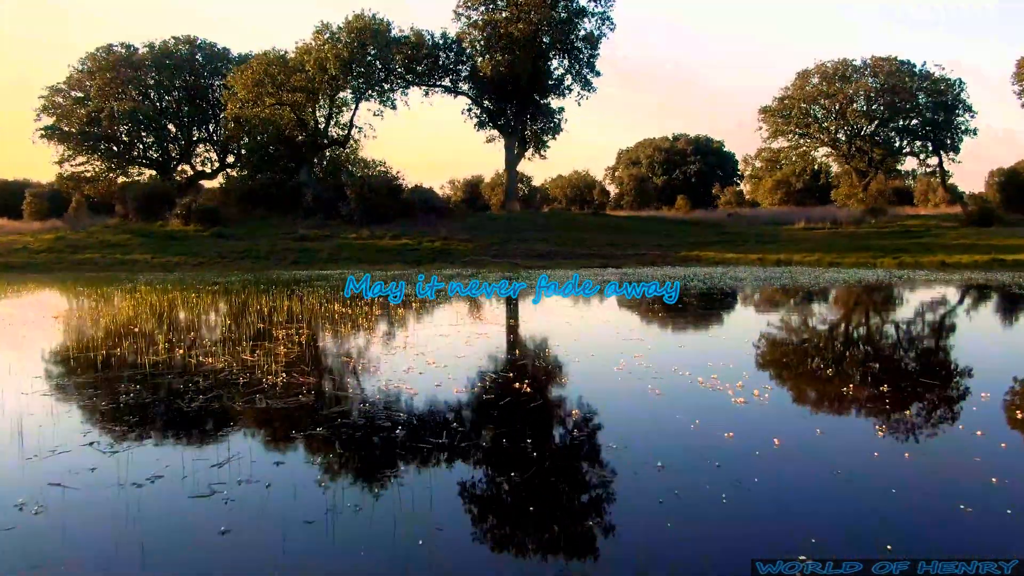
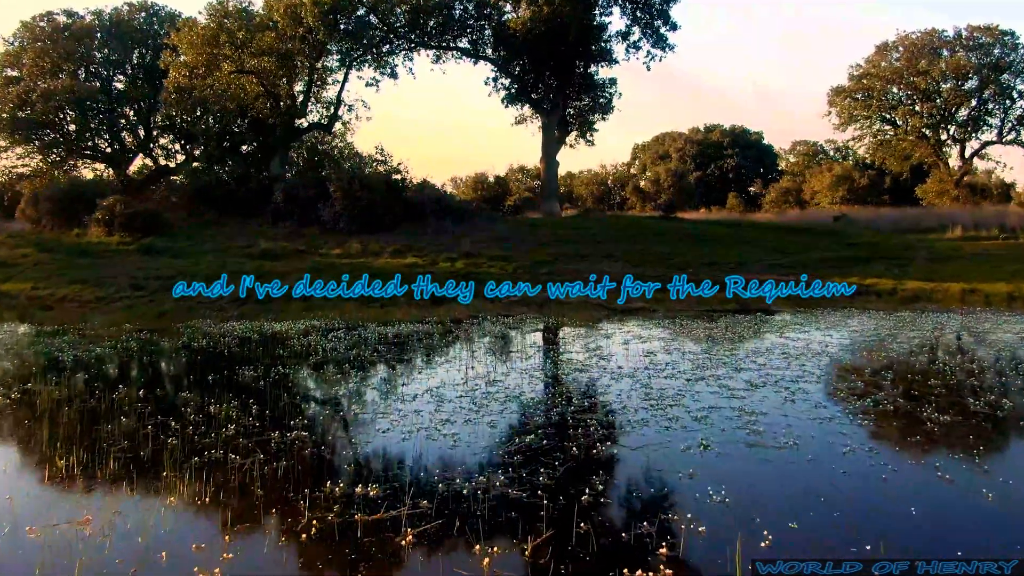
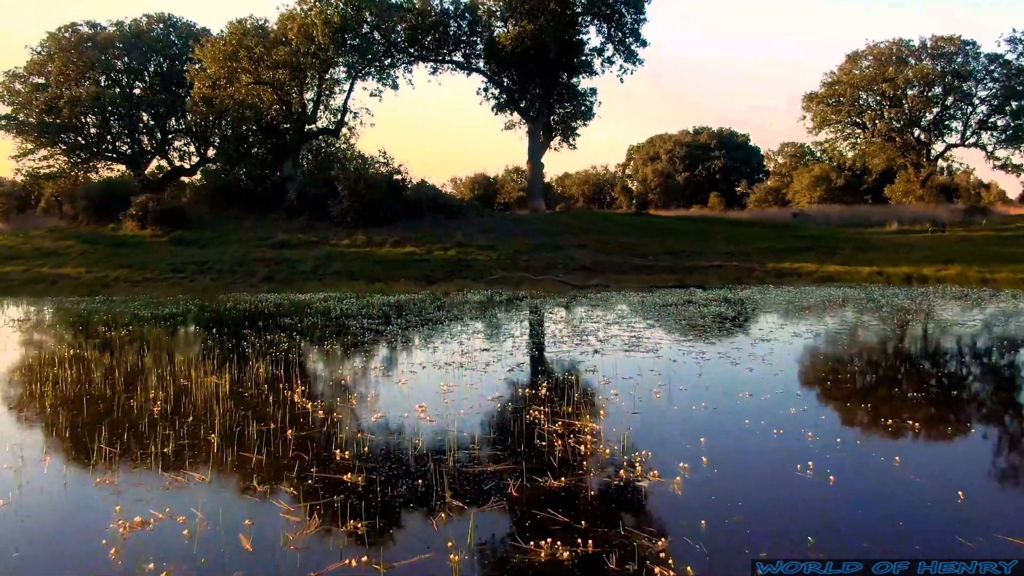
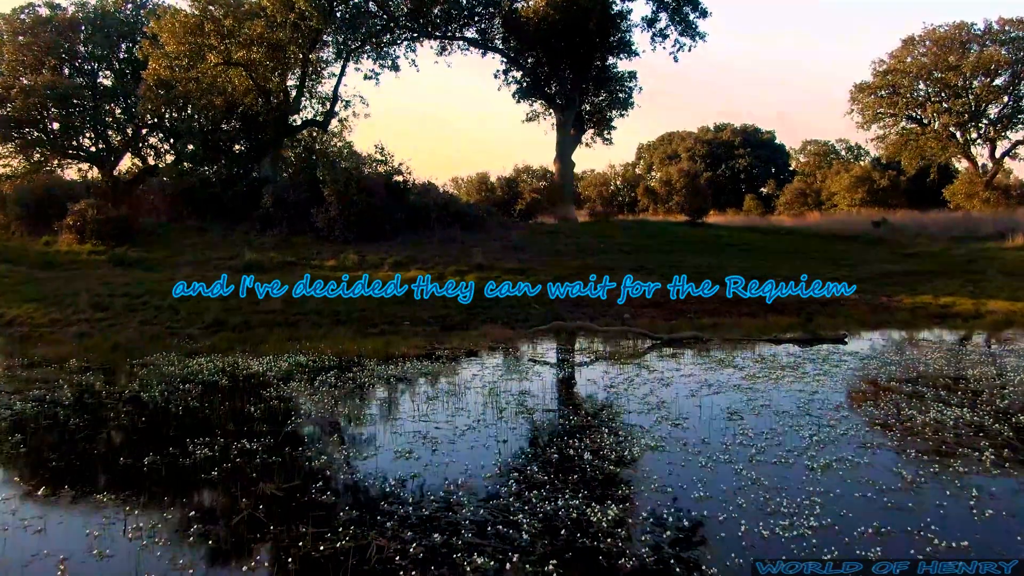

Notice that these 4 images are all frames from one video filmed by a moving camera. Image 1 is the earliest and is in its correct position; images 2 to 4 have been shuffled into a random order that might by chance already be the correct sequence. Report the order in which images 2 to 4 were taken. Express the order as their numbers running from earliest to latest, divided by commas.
3, 2, 4
